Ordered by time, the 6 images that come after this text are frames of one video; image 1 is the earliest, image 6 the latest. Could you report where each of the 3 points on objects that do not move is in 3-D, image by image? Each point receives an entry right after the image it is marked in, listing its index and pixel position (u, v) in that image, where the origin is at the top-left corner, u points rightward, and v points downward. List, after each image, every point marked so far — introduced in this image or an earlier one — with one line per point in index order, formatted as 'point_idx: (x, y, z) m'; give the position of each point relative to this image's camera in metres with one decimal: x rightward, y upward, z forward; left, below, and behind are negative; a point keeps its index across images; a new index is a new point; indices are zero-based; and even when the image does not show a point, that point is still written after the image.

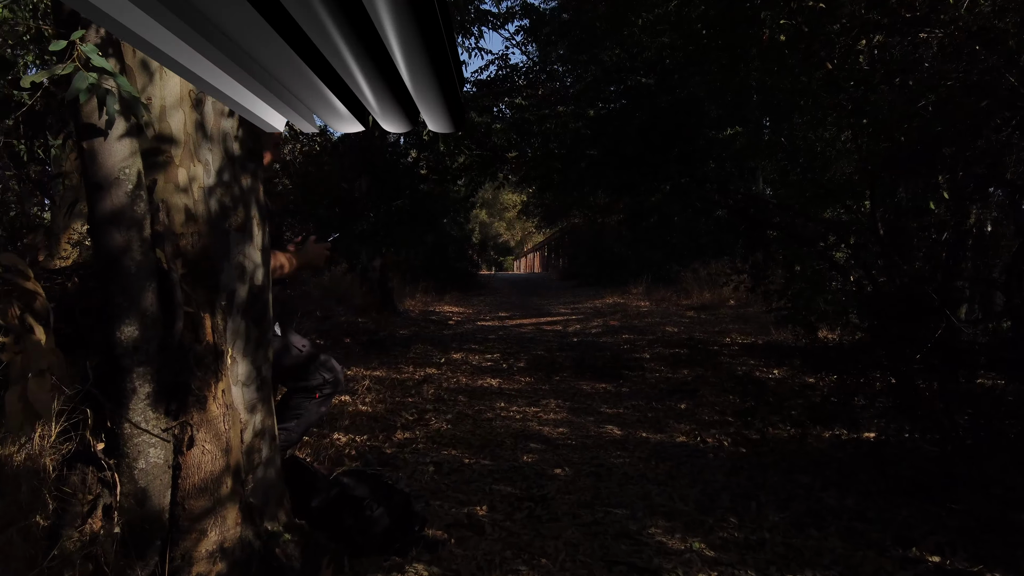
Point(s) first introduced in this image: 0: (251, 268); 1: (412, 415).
0: (-0.9, +0.1, +2.8) m
1: (-0.8, -1.0, +6.6) m
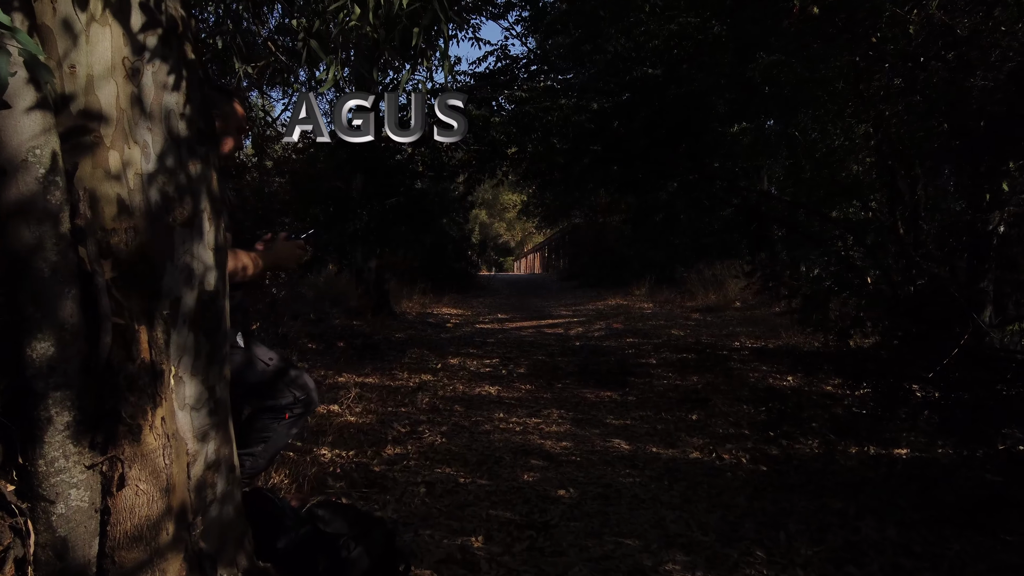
0: (-0.9, 0.0, +2.4) m
1: (-0.8, -1.1, +6.2) m
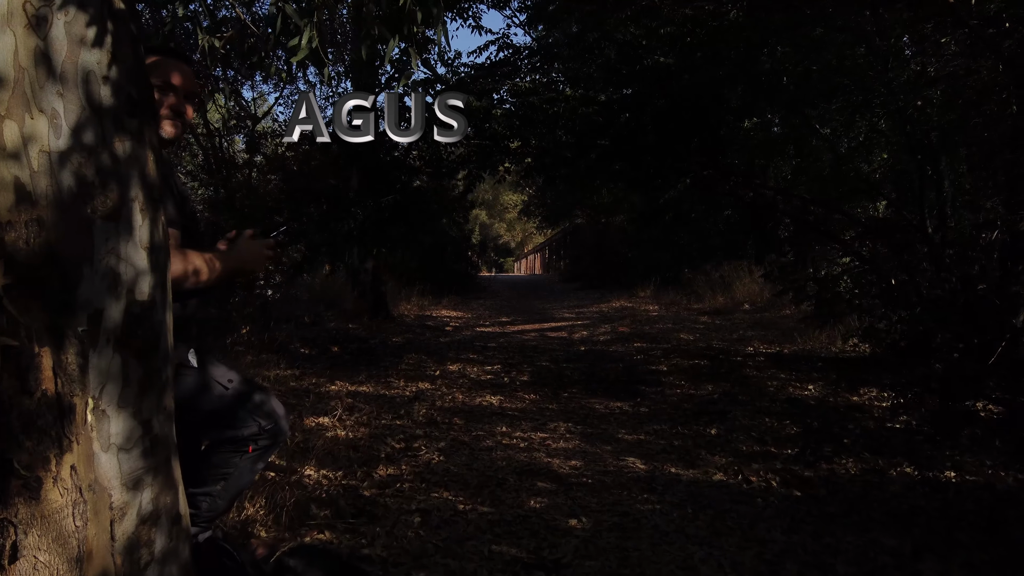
0: (-0.9, 0.0, +1.9) m
1: (-0.8, -1.1, +5.7) m
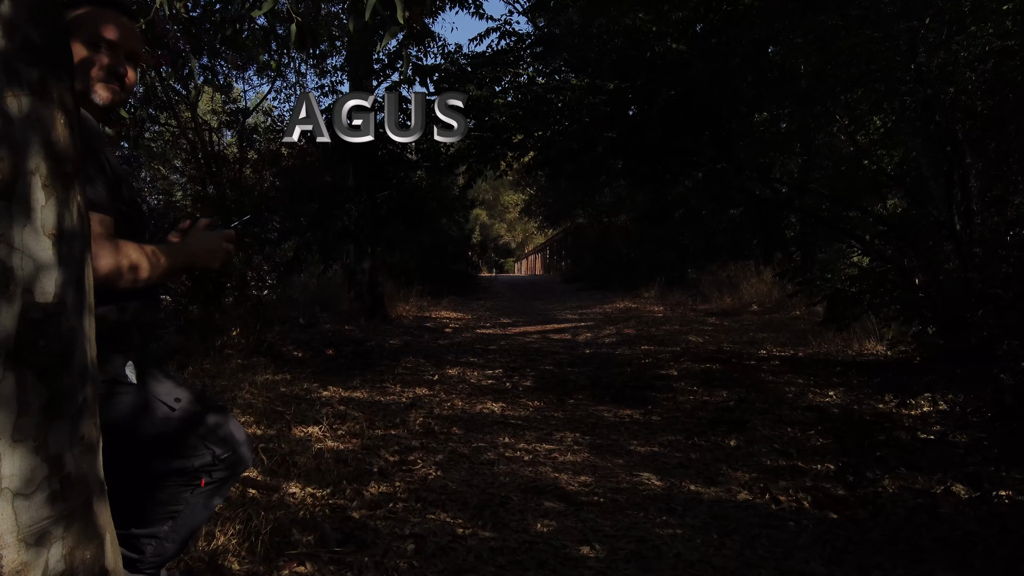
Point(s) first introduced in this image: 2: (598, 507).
0: (-0.9, 0.0, +1.5) m
1: (-0.8, -1.1, +5.2) m
2: (+0.4, -1.1, +4.2) m
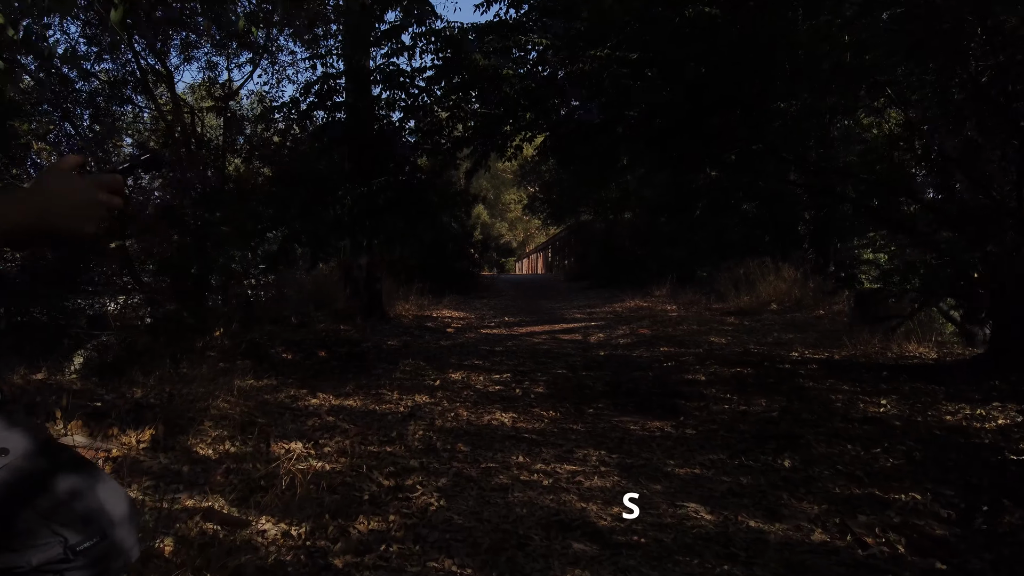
0: (-0.8, +0.1, +0.6) m
1: (-0.7, -1.0, +4.4) m
2: (+0.5, -1.1, +3.4) m
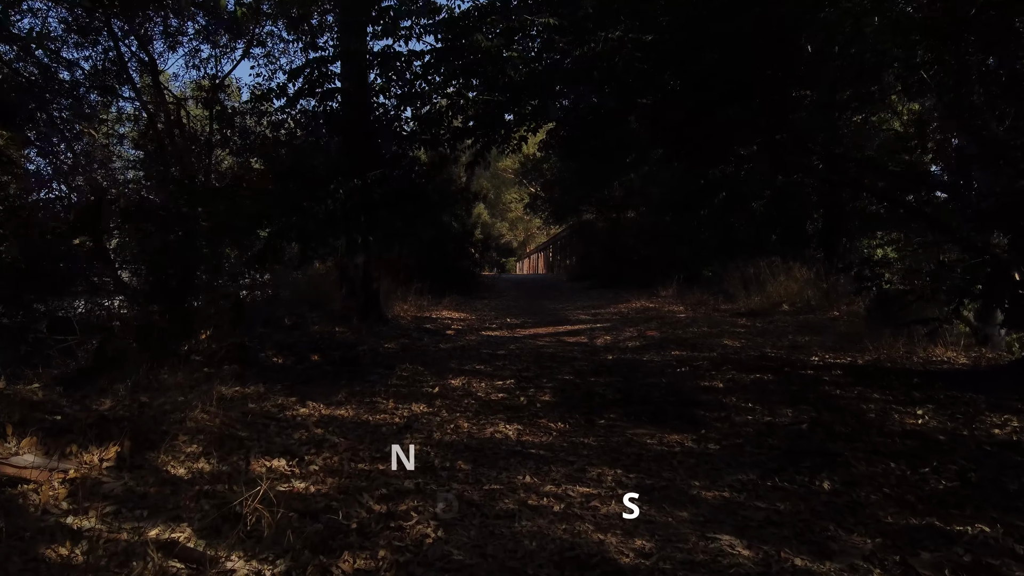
0: (-0.7, +0.1, +0.1) m
1: (-0.6, -1.0, +3.9) m
2: (+0.6, -1.1, +2.9) m
